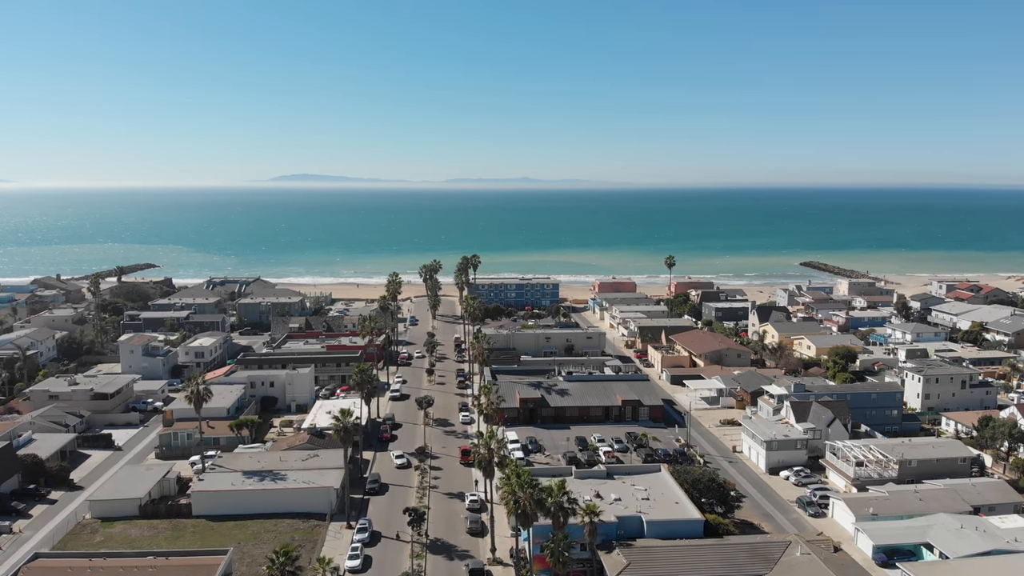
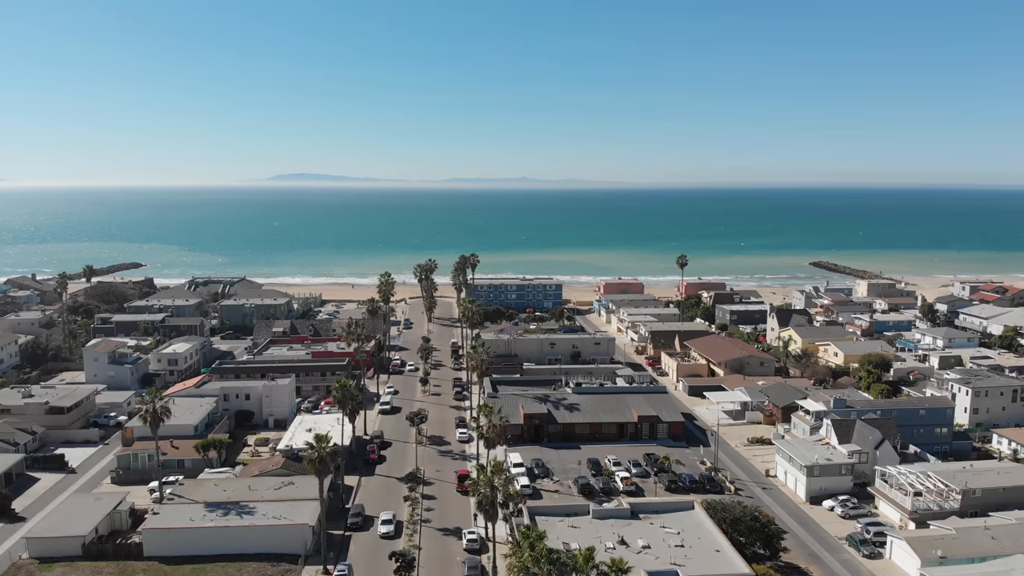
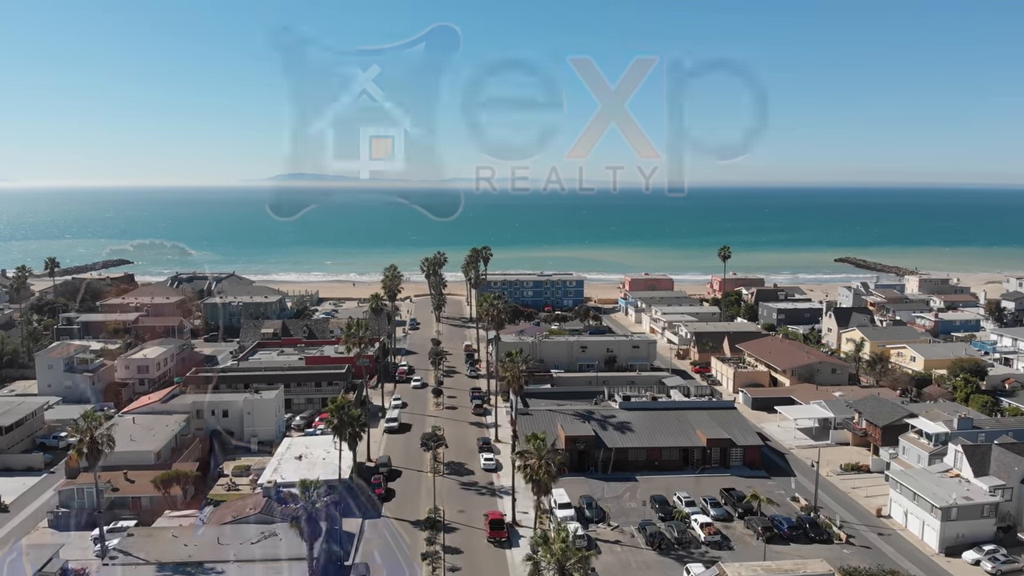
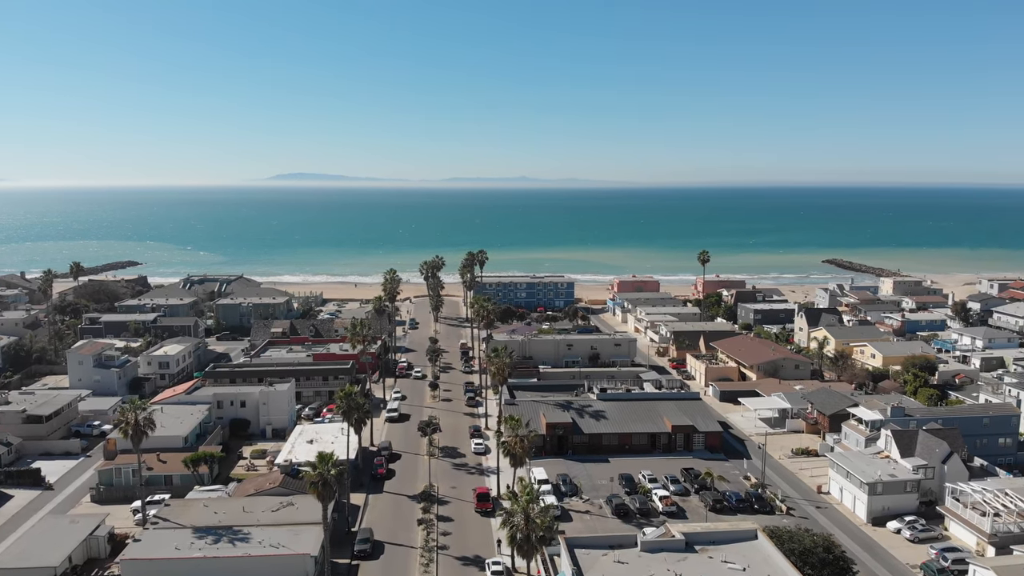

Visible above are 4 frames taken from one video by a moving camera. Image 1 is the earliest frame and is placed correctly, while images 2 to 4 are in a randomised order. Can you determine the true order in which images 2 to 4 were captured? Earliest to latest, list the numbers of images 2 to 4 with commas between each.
2, 4, 3
